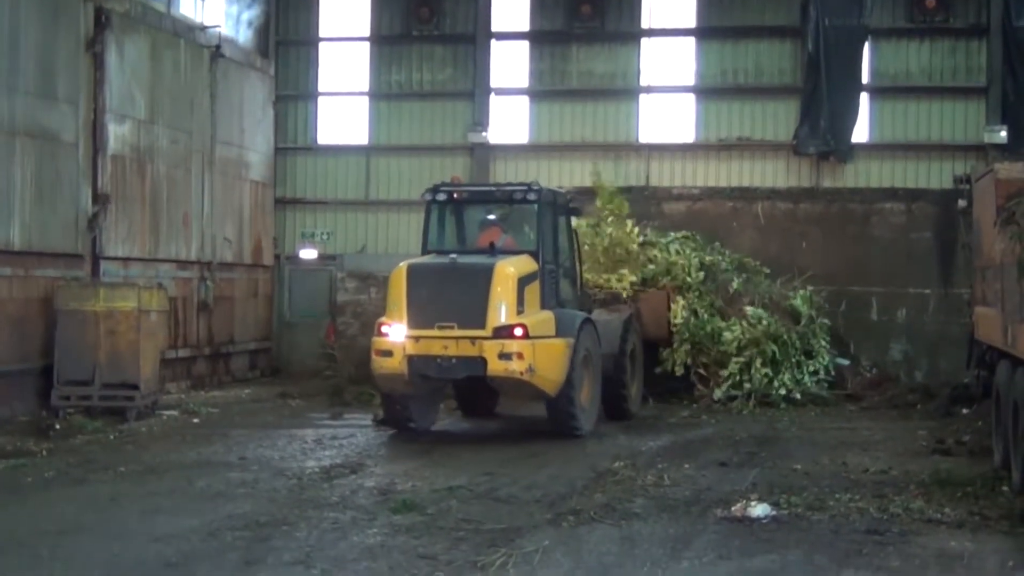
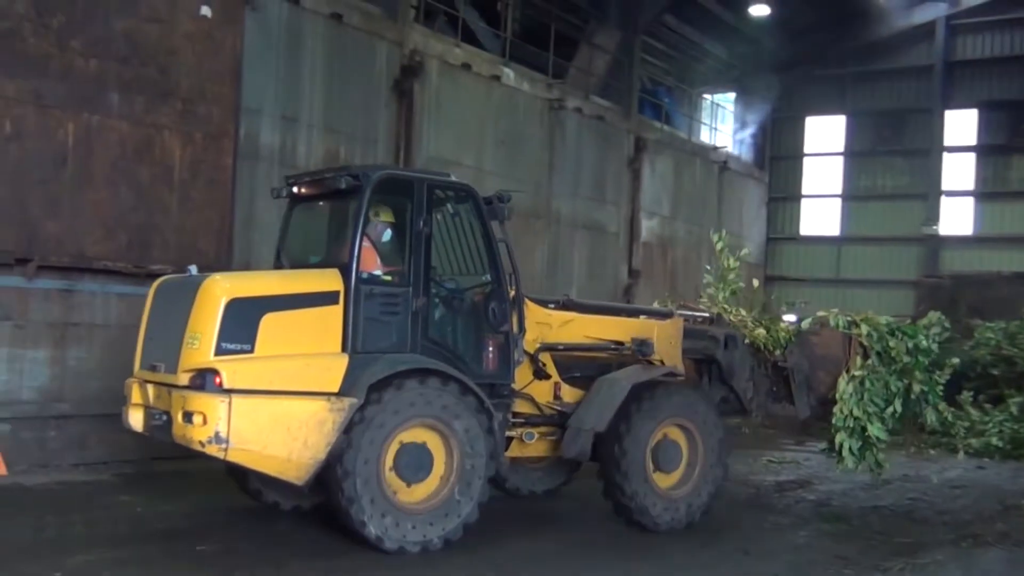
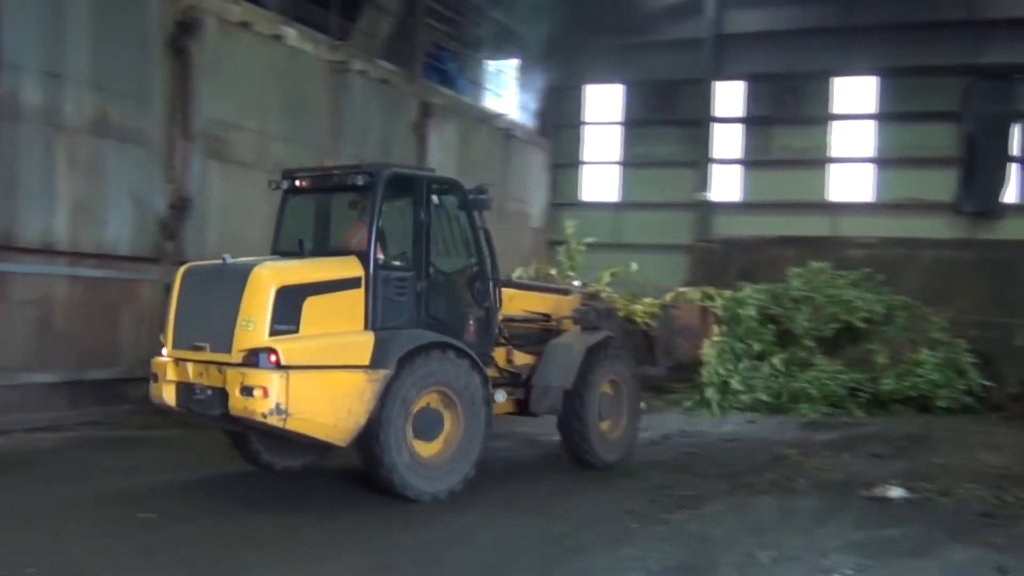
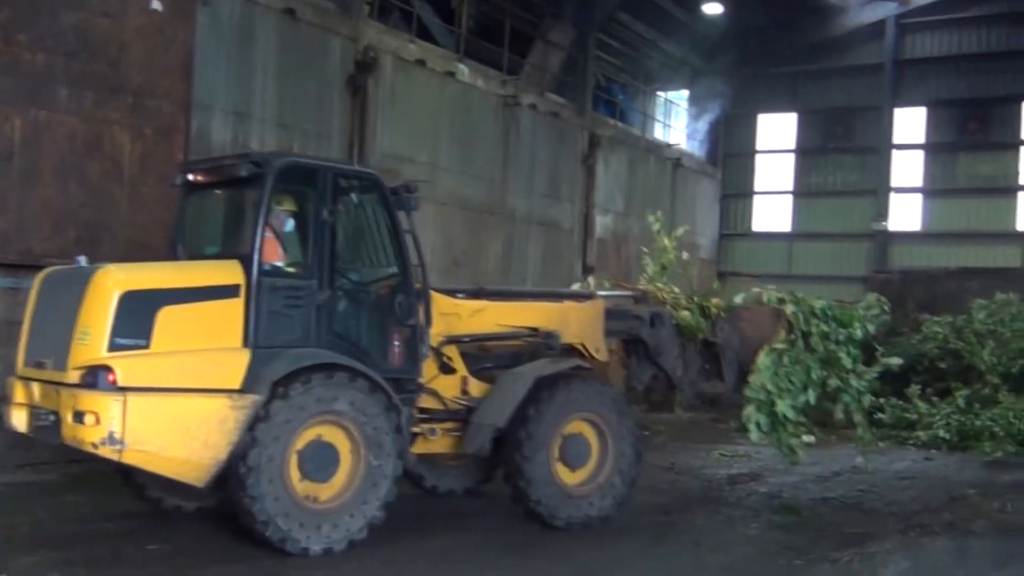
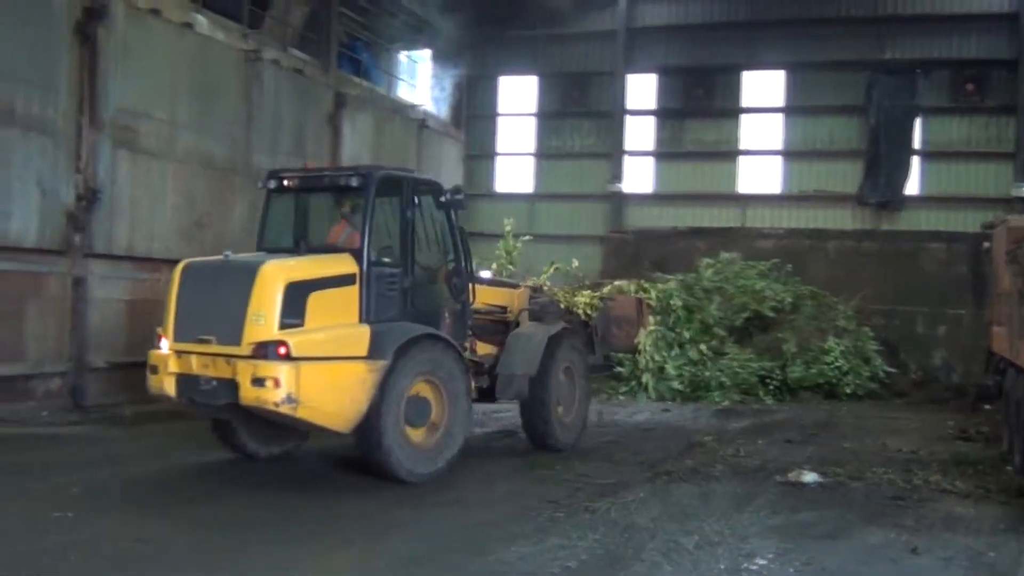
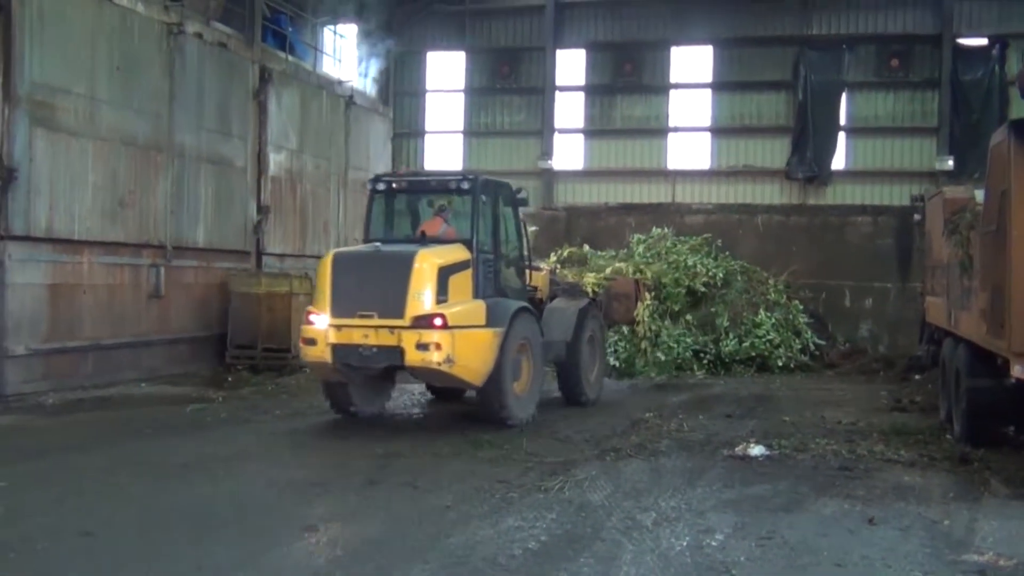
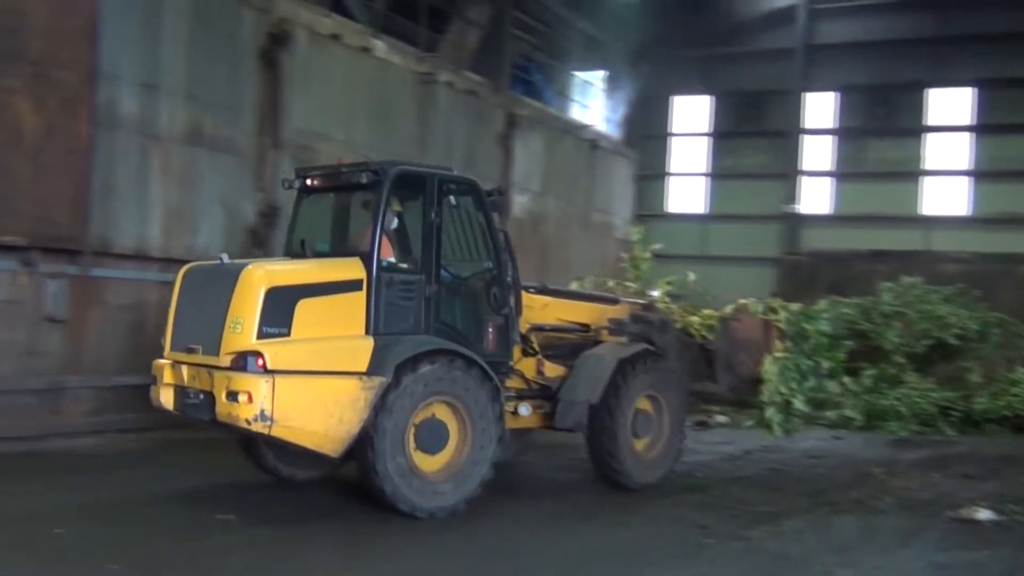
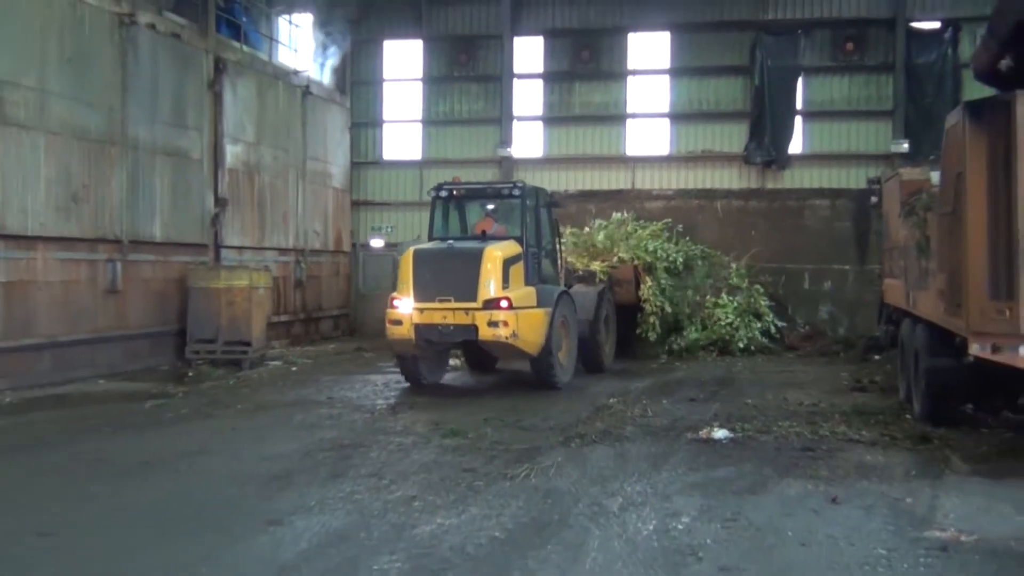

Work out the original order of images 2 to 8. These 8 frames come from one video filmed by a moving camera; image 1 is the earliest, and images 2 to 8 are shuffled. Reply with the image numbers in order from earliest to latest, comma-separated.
8, 6, 5, 3, 7, 2, 4
